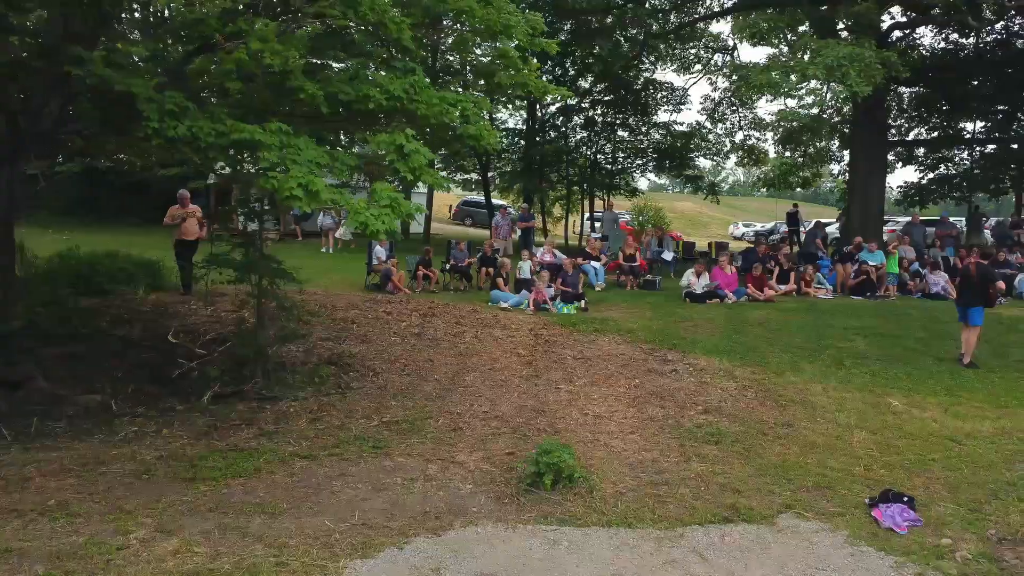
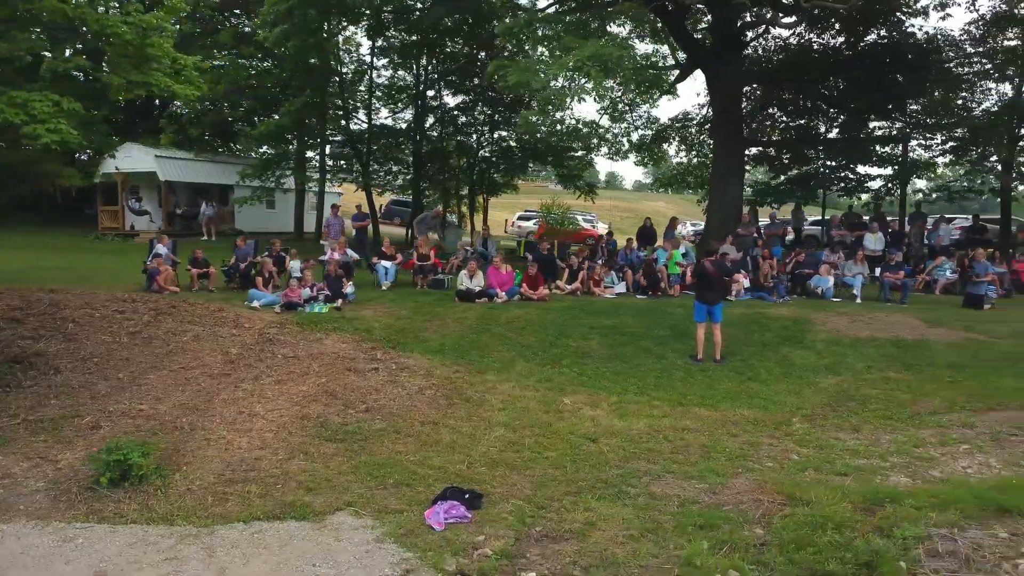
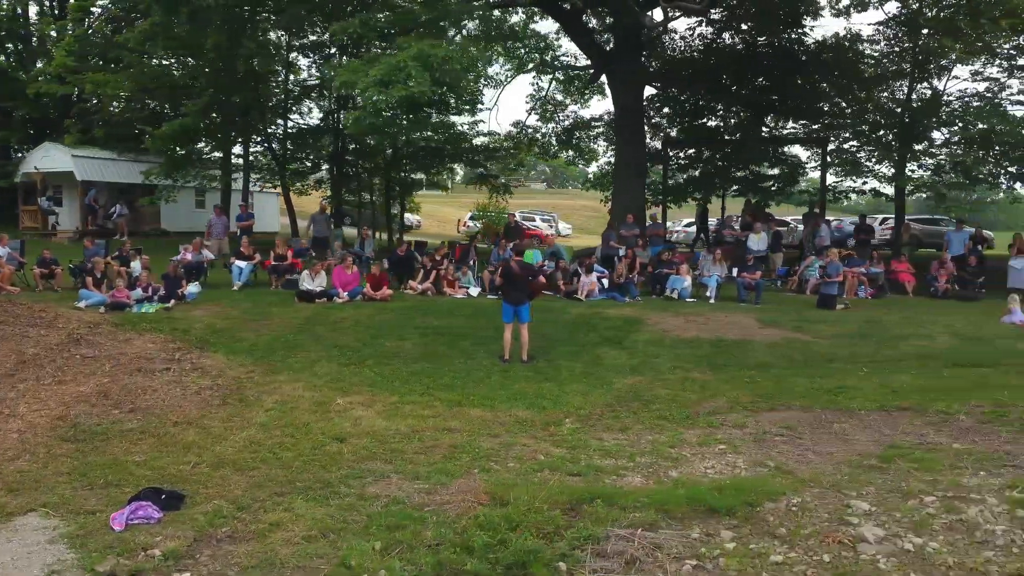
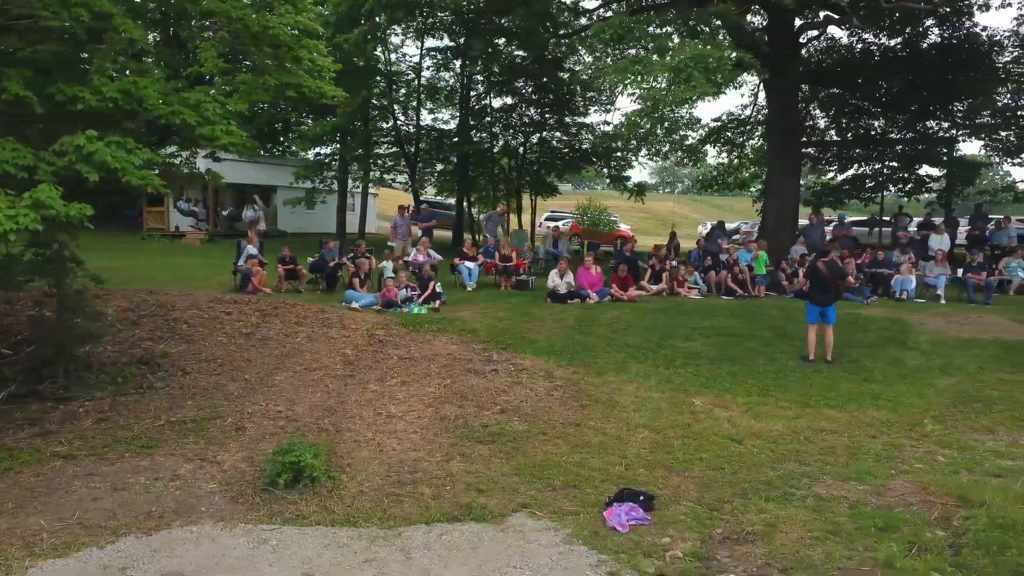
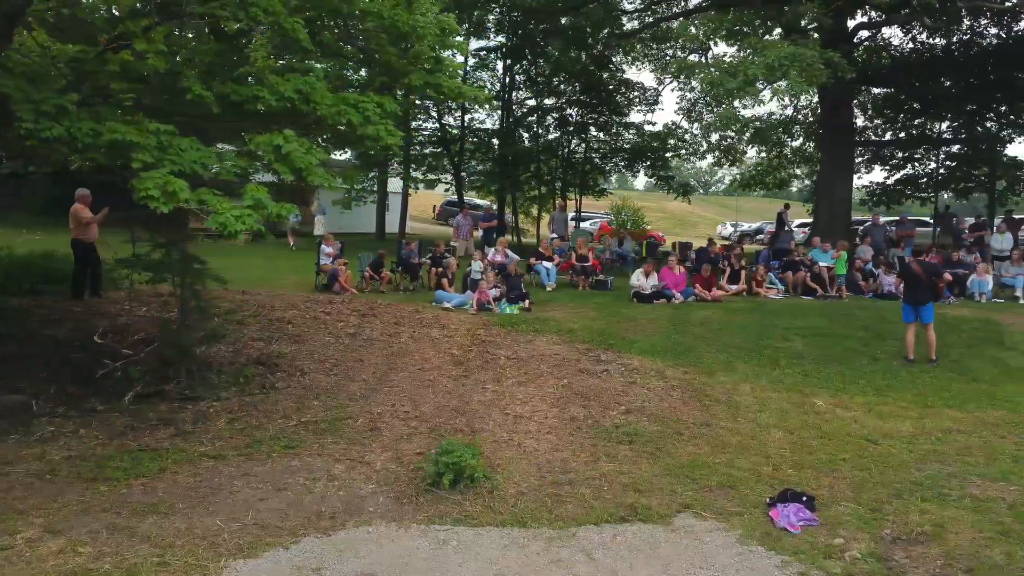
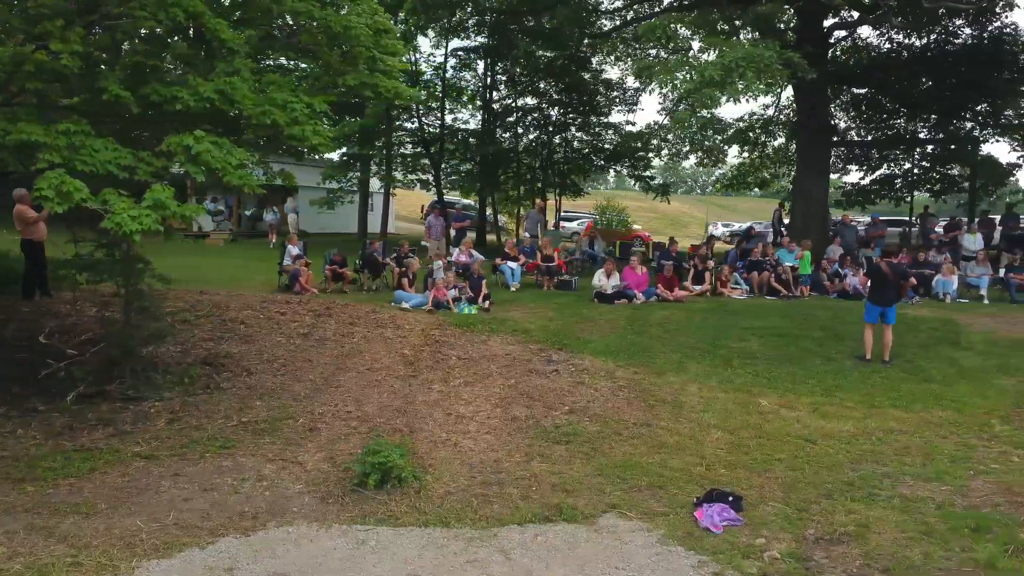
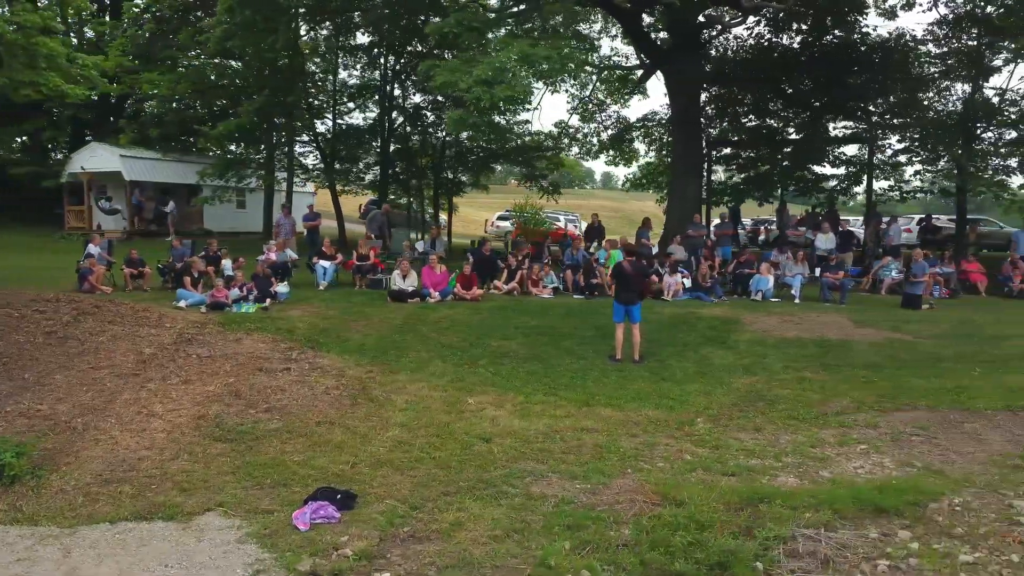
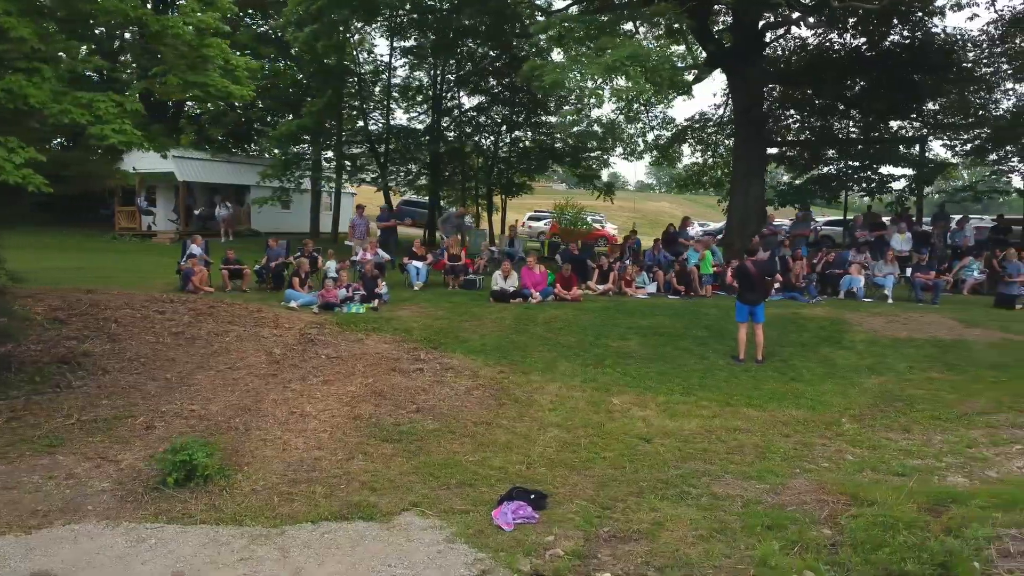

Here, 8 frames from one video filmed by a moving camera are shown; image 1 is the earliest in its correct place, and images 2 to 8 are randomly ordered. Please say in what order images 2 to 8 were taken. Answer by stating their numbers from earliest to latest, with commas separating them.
5, 6, 4, 8, 2, 7, 3
